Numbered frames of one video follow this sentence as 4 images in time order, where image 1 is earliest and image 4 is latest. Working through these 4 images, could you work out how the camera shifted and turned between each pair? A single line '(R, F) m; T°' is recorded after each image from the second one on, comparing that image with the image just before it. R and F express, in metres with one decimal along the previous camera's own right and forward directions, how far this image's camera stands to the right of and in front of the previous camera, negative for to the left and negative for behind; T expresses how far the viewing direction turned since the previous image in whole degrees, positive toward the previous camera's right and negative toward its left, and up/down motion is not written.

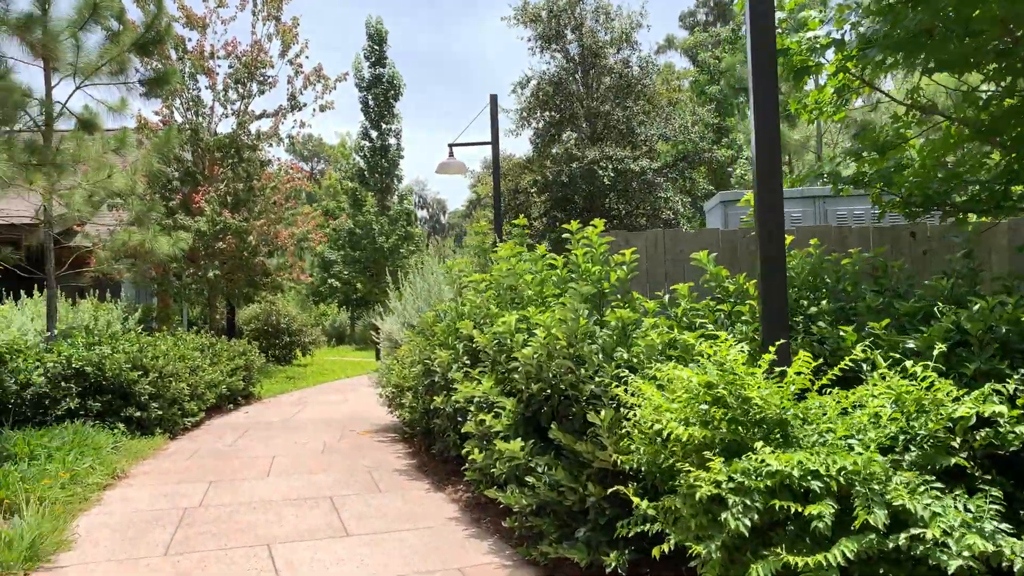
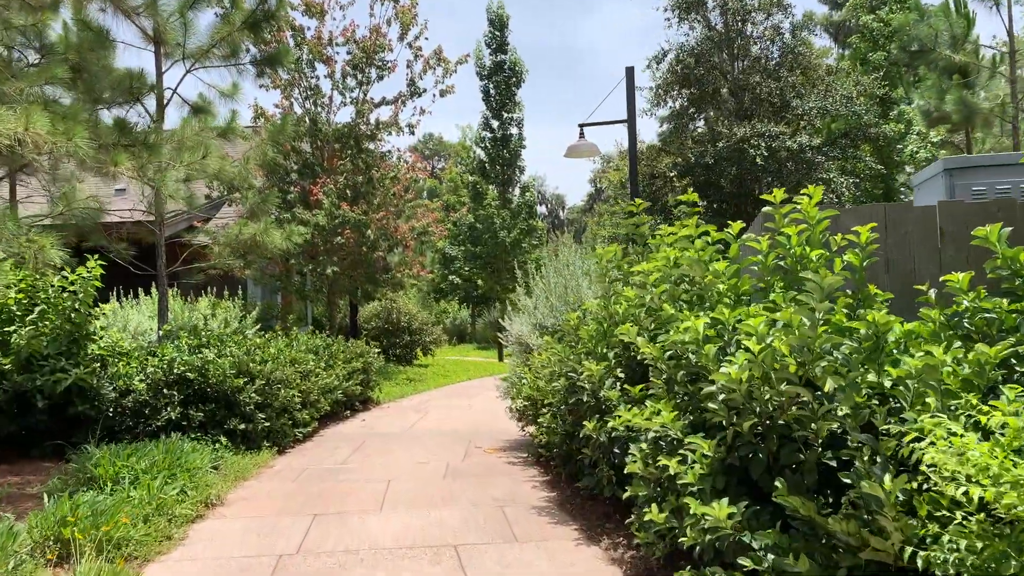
(-0.3, +1.2) m; -8°
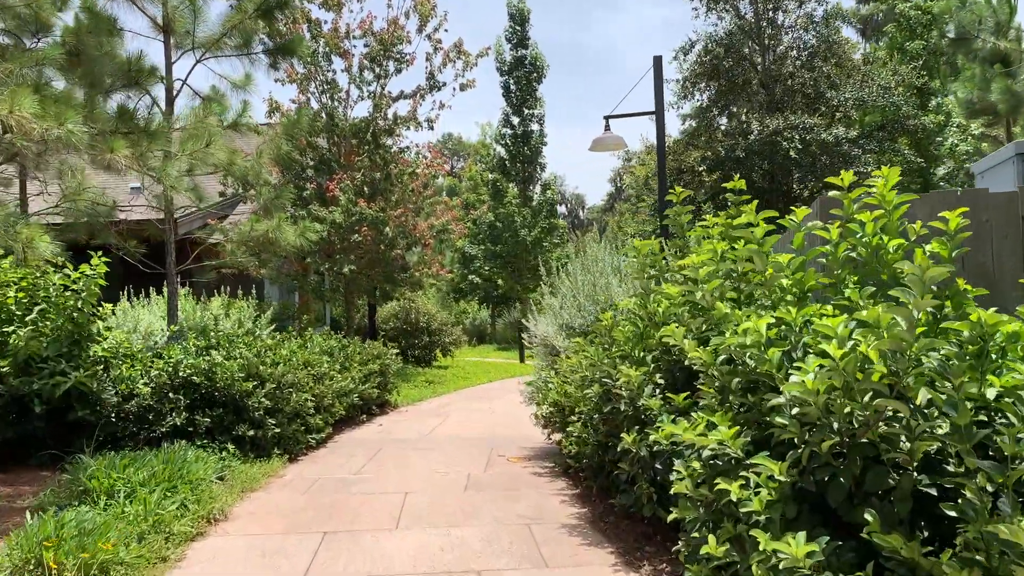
(0.0, +0.4) m; -1°
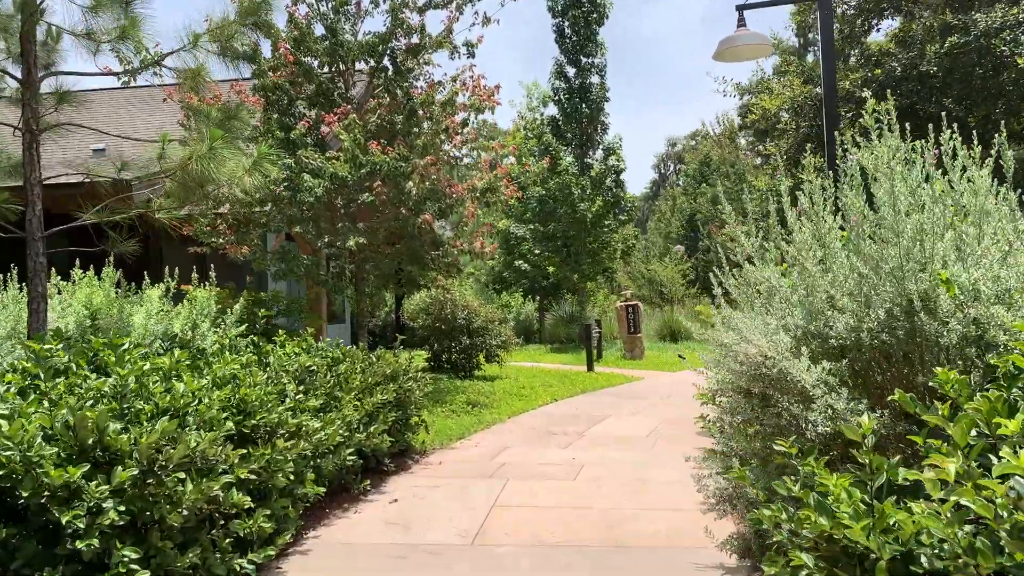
(-0.5, +3.8) m; -2°
